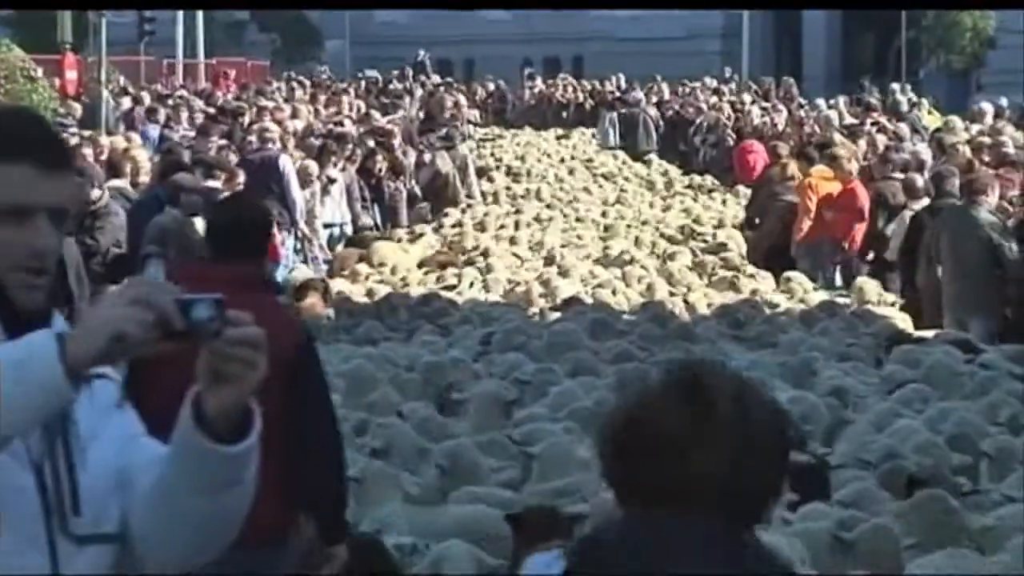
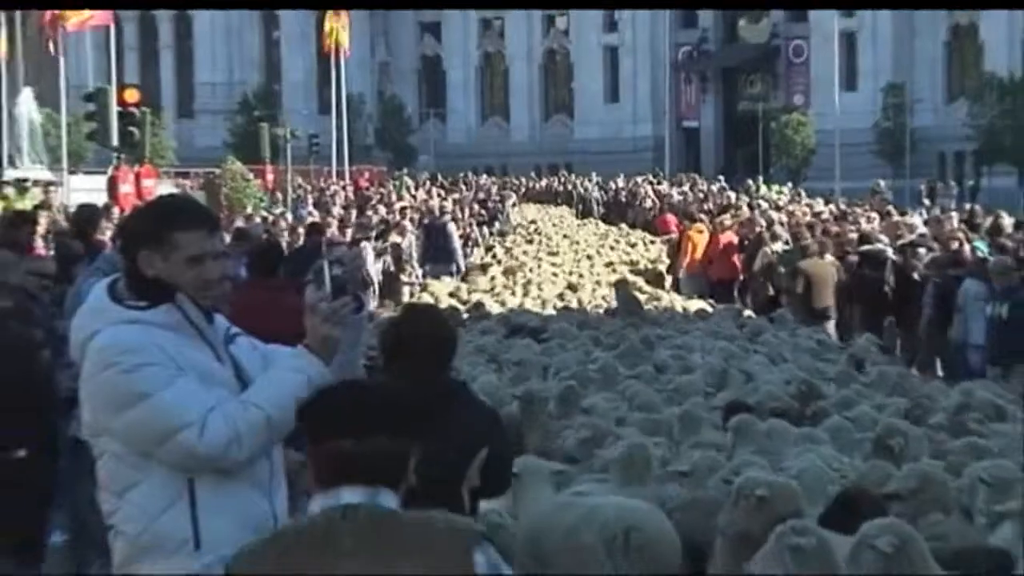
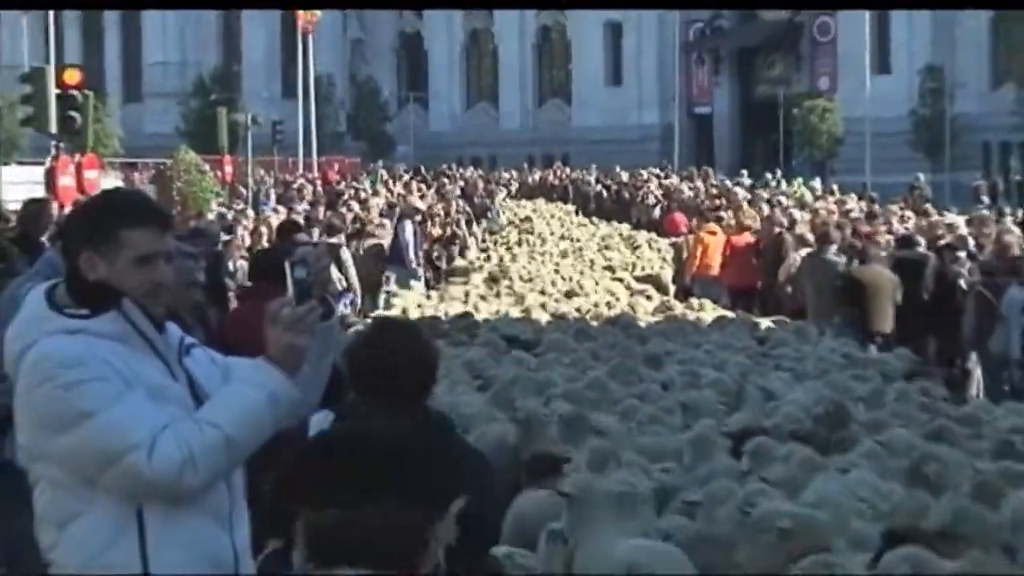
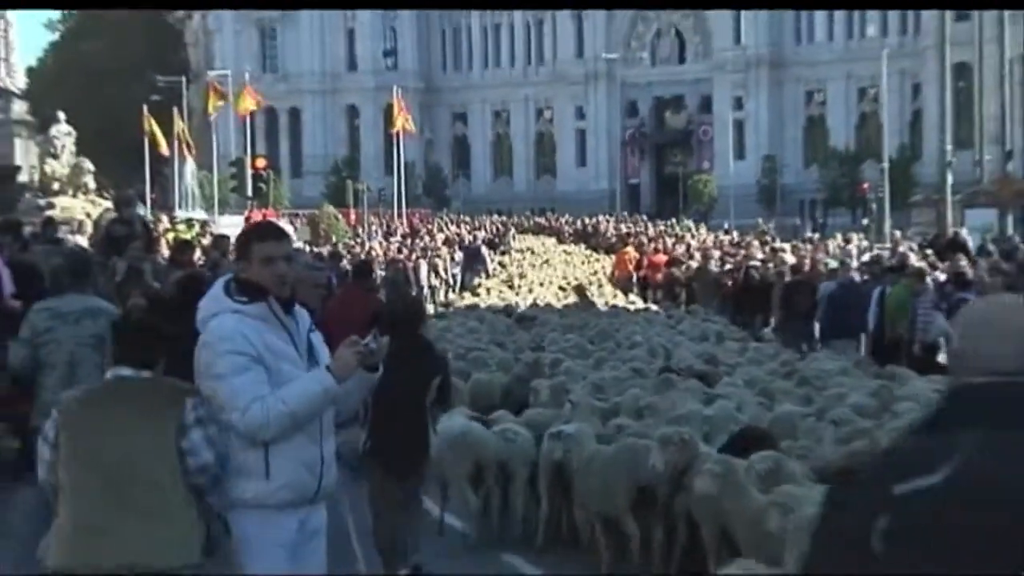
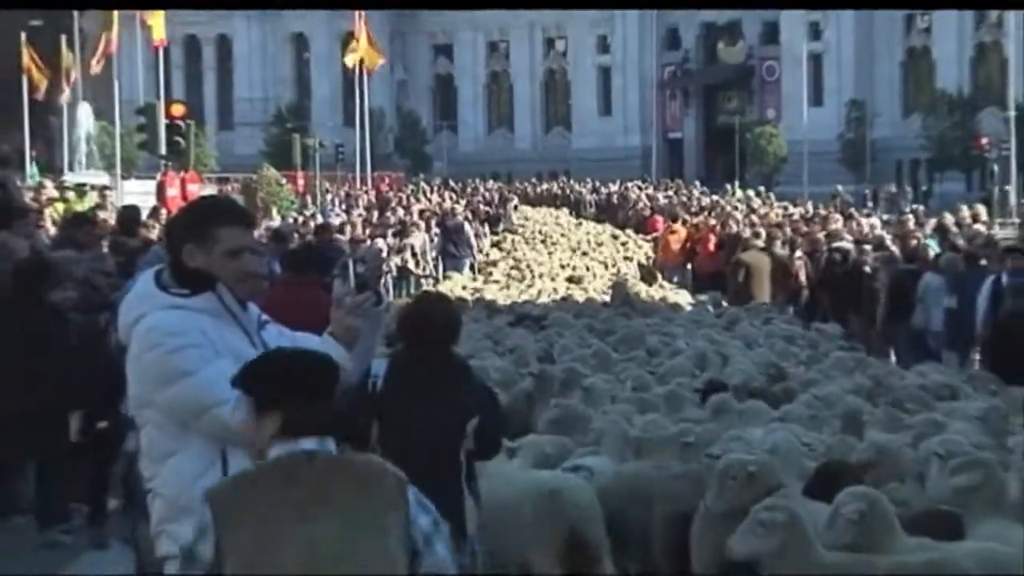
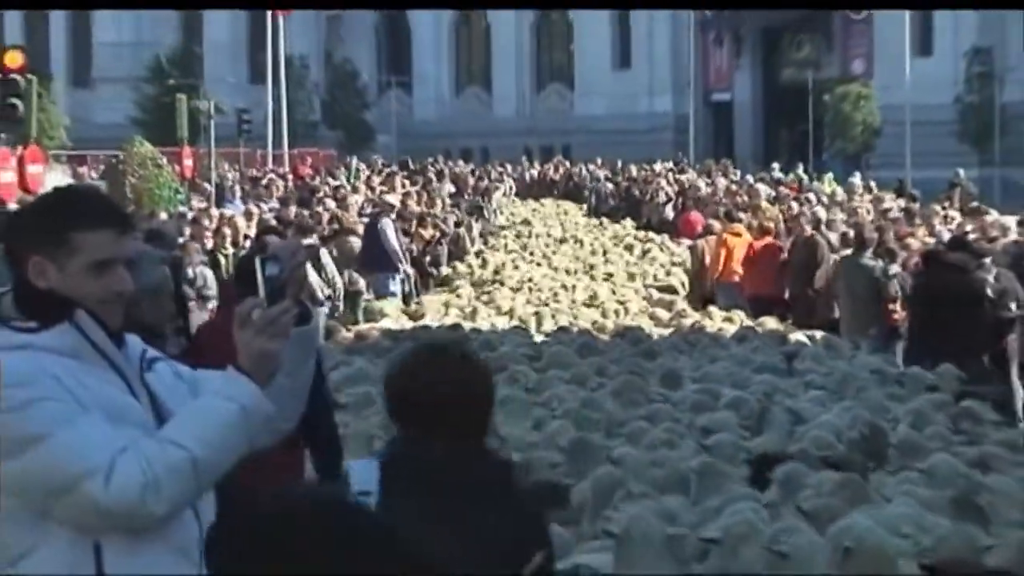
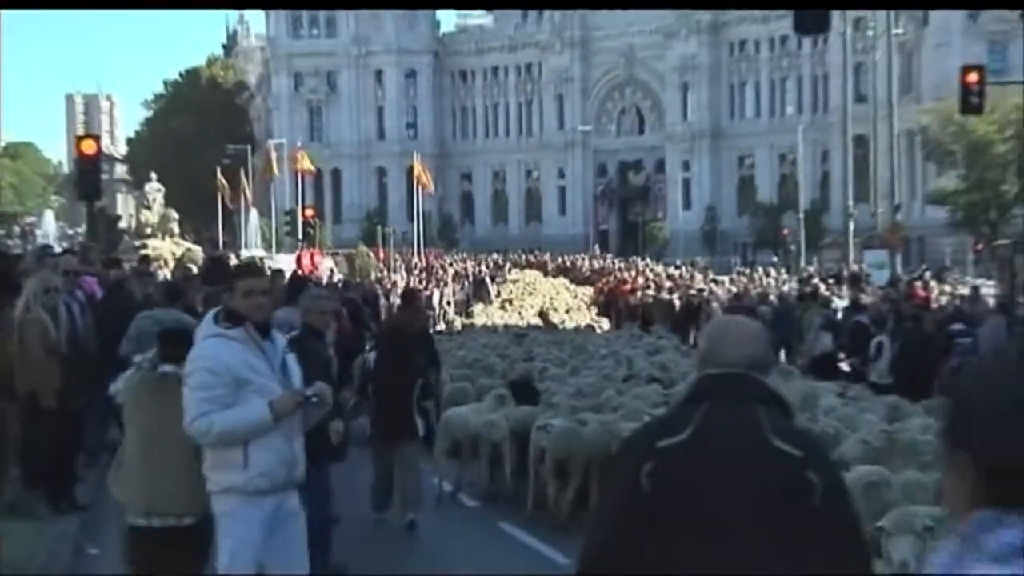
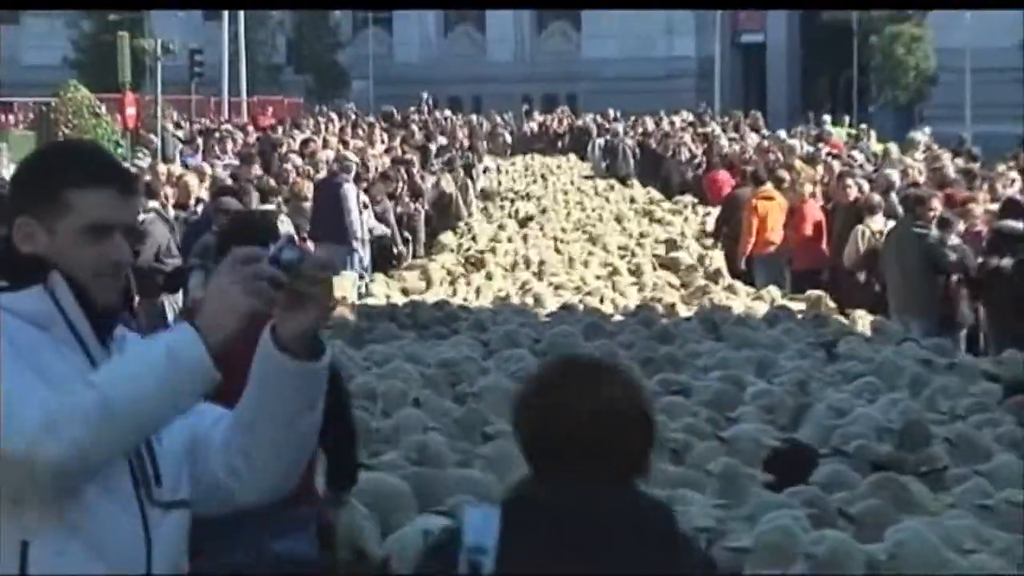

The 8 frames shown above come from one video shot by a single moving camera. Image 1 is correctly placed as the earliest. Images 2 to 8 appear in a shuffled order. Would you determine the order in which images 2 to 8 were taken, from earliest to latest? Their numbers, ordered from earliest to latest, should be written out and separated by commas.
8, 6, 3, 2, 5, 4, 7
